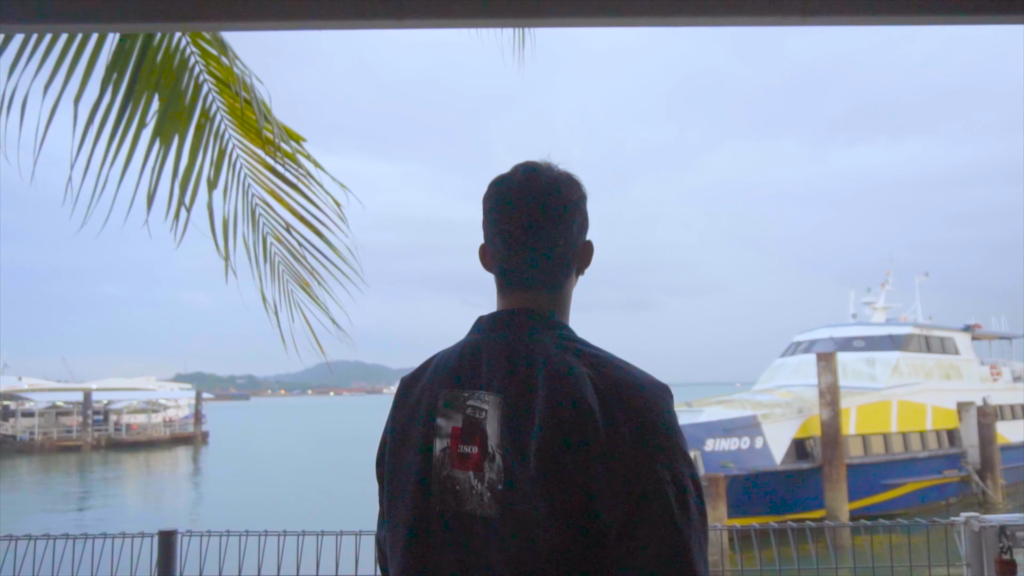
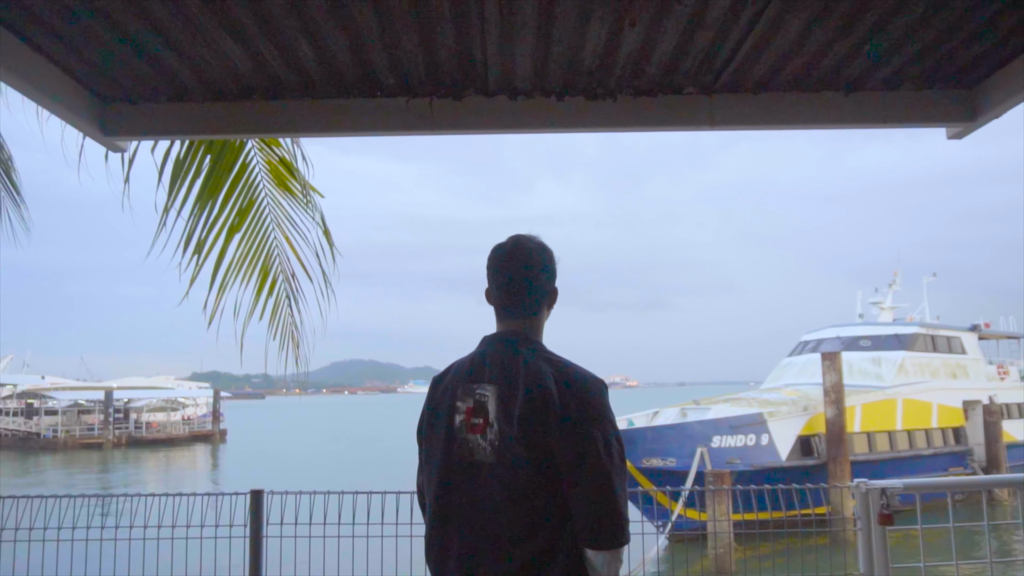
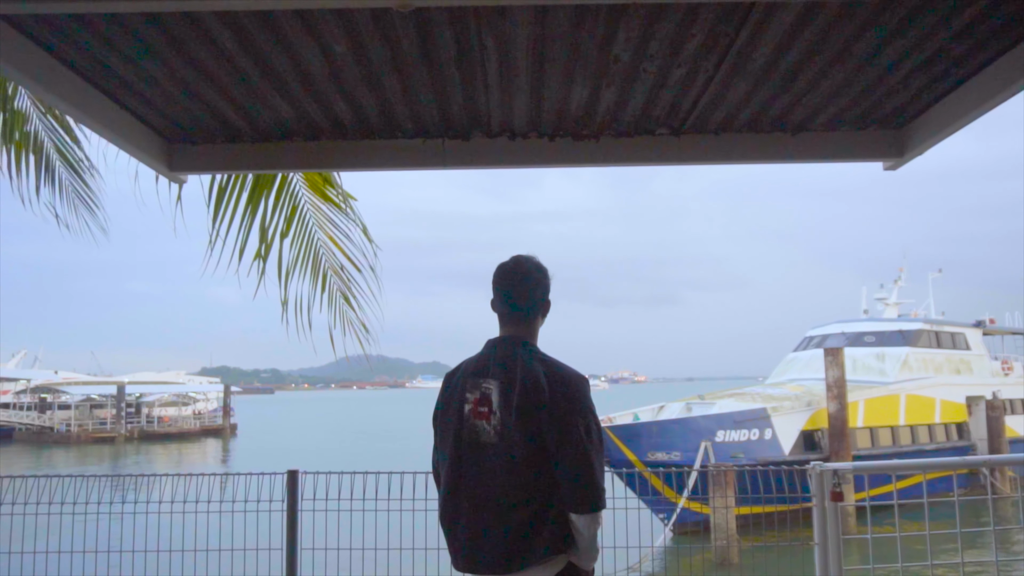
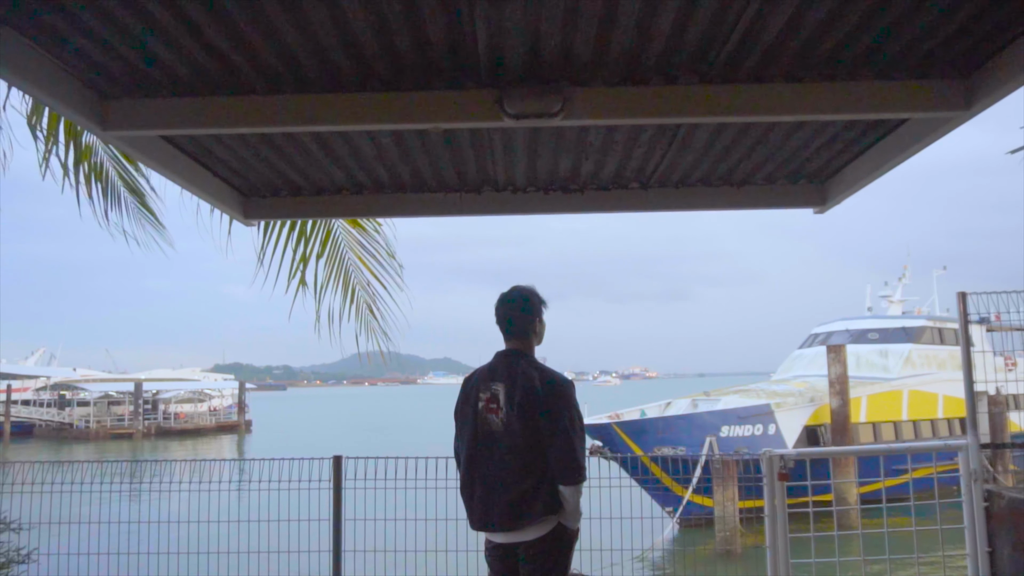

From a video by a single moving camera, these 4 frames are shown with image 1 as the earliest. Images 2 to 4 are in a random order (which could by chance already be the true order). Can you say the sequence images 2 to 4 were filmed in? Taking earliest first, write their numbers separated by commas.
2, 3, 4
